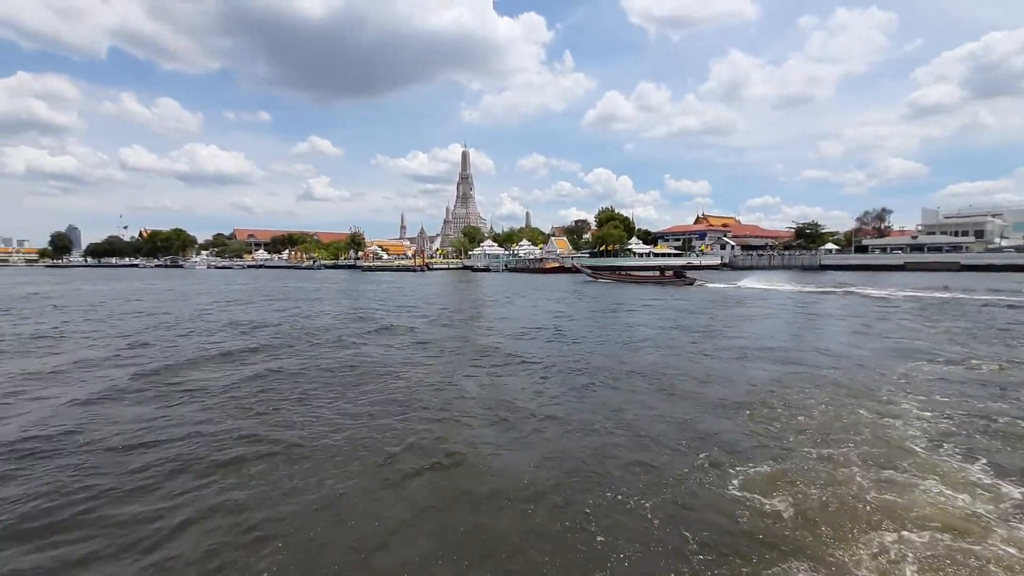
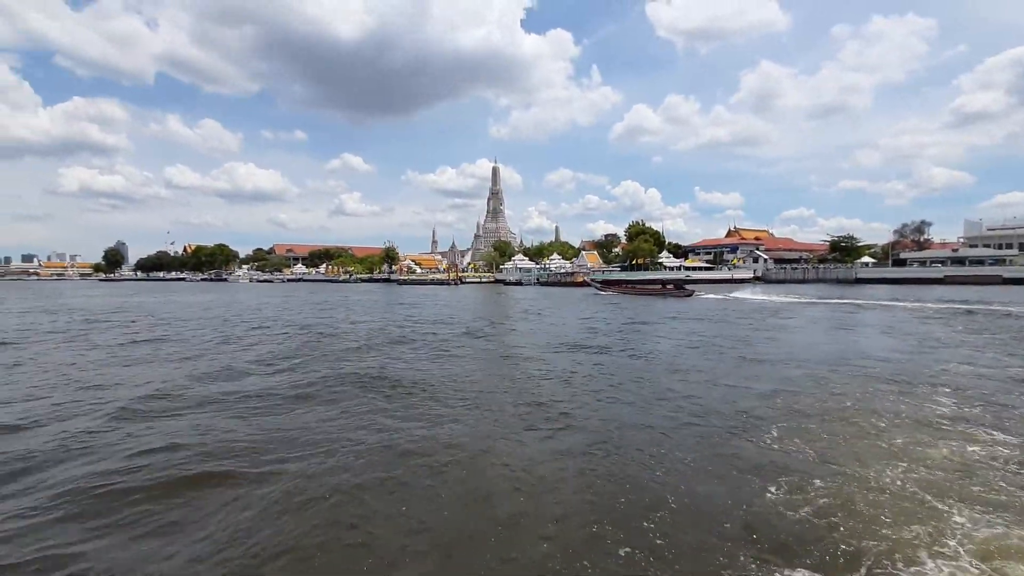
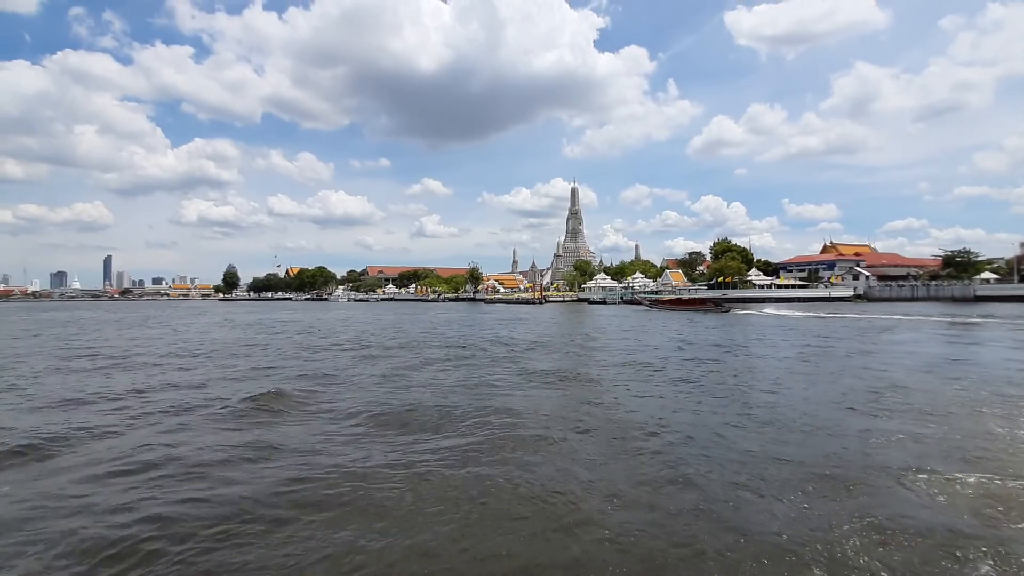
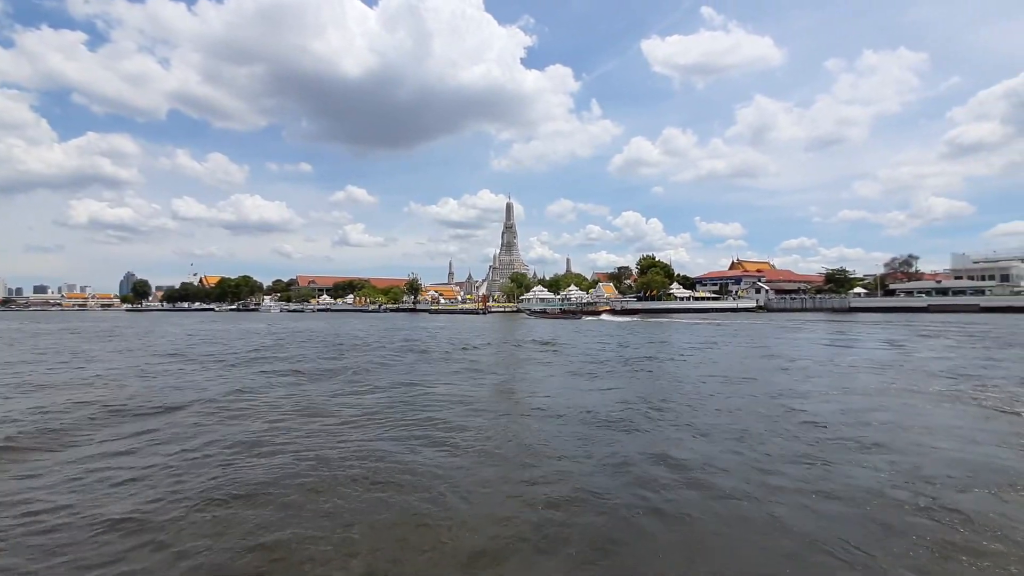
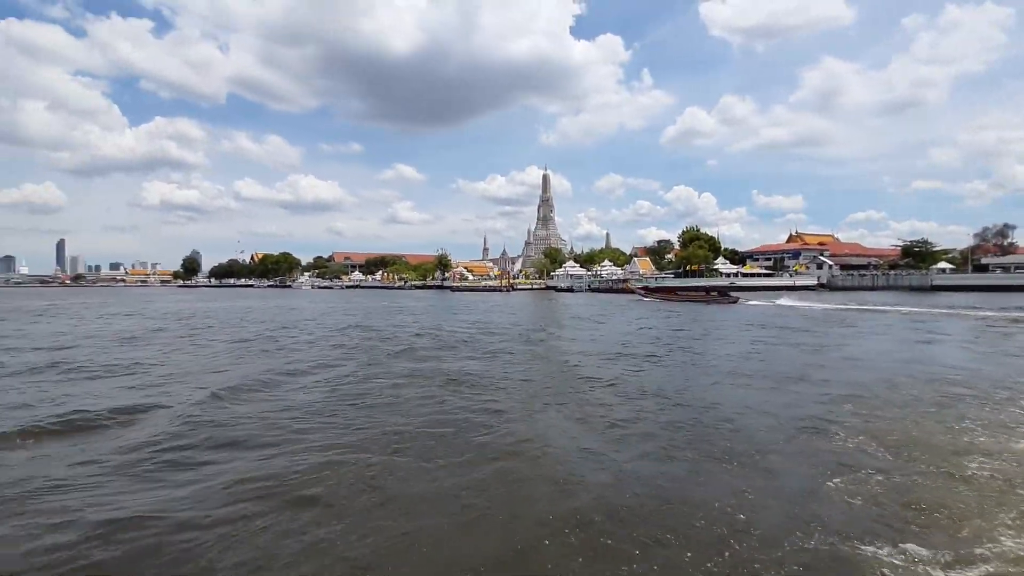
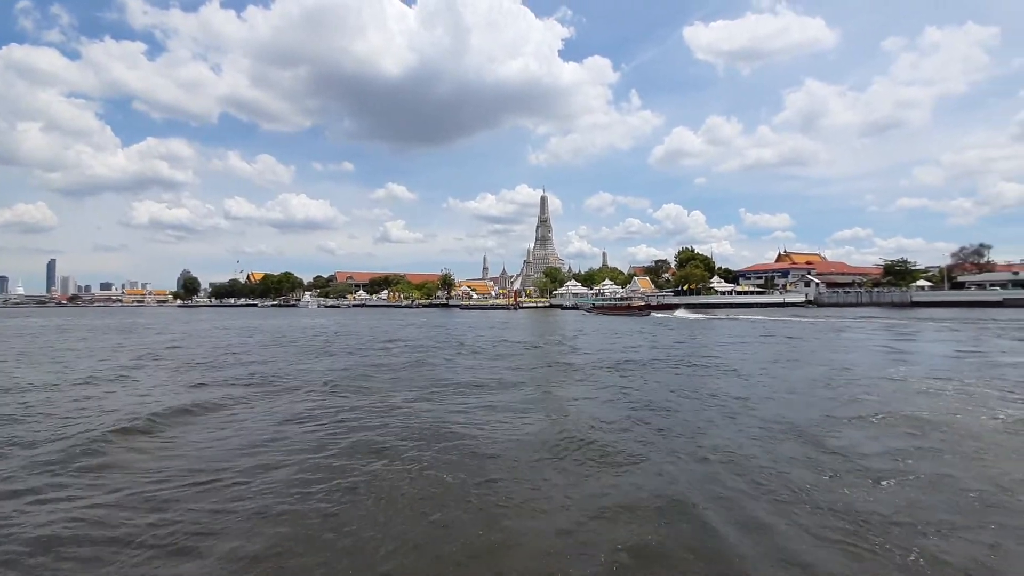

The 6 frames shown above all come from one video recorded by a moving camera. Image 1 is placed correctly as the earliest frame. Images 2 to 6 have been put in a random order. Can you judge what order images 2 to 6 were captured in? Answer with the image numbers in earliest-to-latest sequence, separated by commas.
2, 5, 3, 6, 4
